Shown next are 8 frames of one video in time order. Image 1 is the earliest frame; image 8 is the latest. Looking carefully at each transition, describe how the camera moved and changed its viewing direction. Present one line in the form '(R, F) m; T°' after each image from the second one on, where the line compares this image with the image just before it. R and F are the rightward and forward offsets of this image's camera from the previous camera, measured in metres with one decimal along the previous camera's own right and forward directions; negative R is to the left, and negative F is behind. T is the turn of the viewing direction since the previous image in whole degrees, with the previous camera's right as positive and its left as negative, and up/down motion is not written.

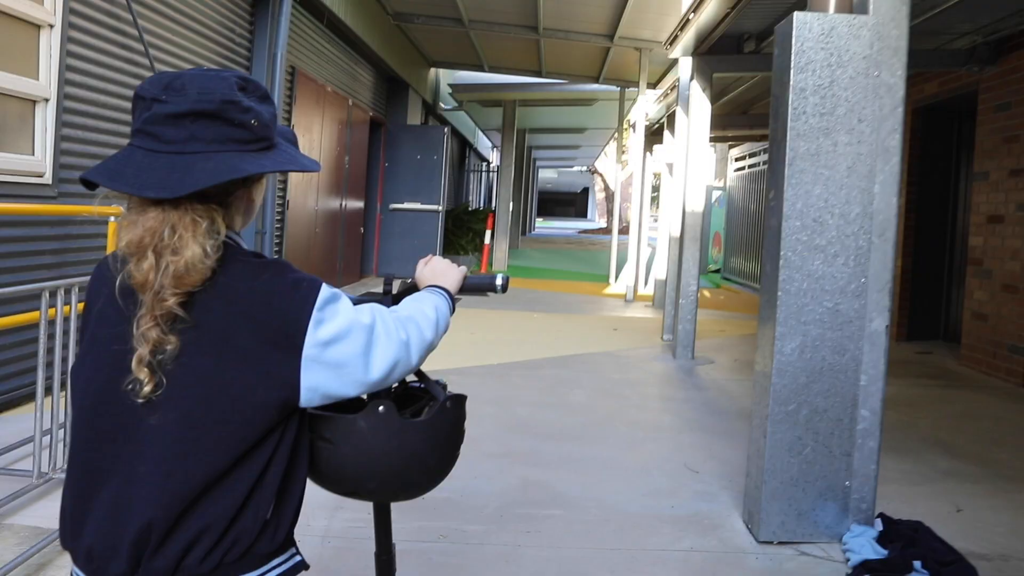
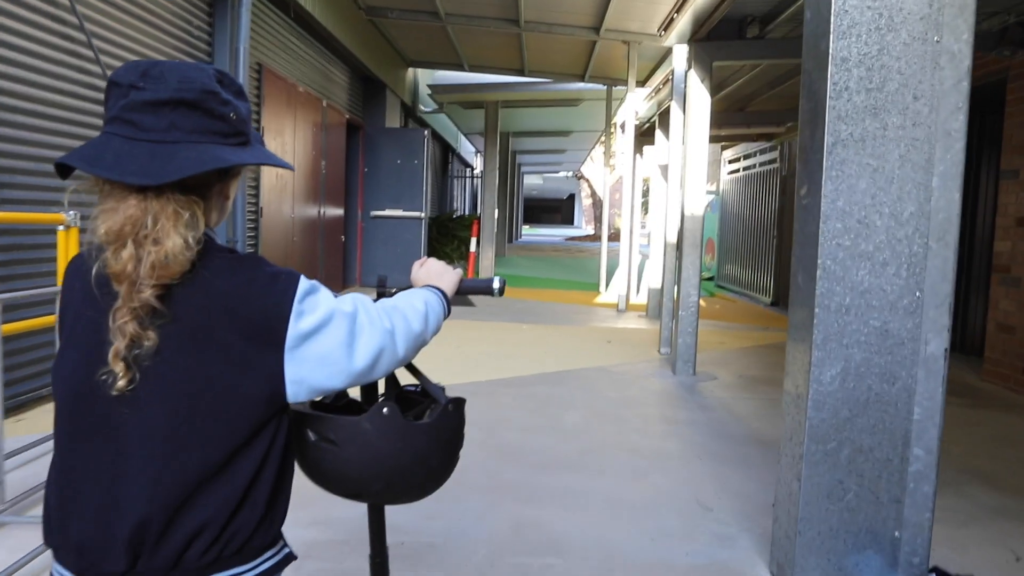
(0.0, +0.5) m; +1°
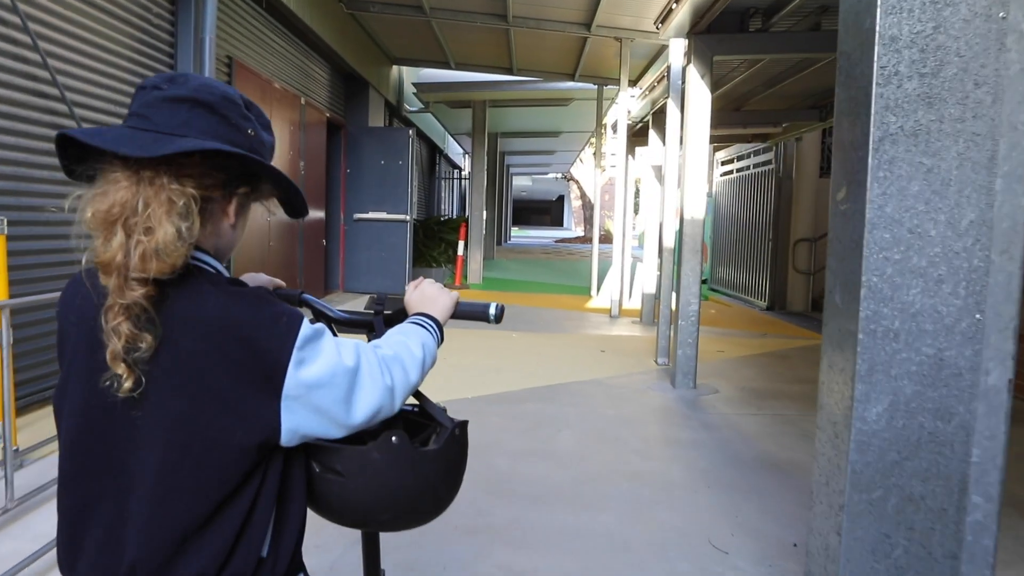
(0.0, +0.3) m; 0°
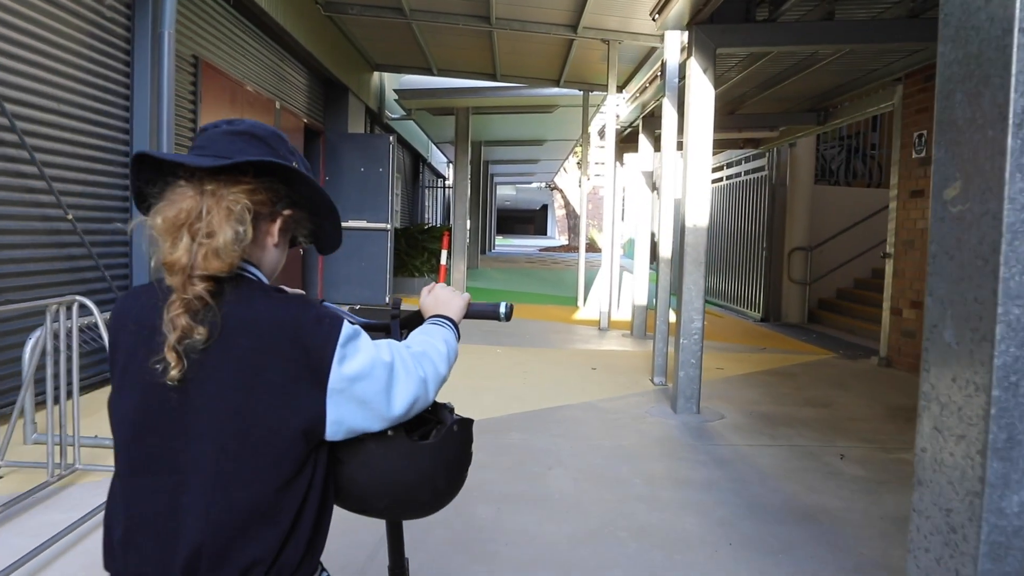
(0.0, +0.6) m; +1°
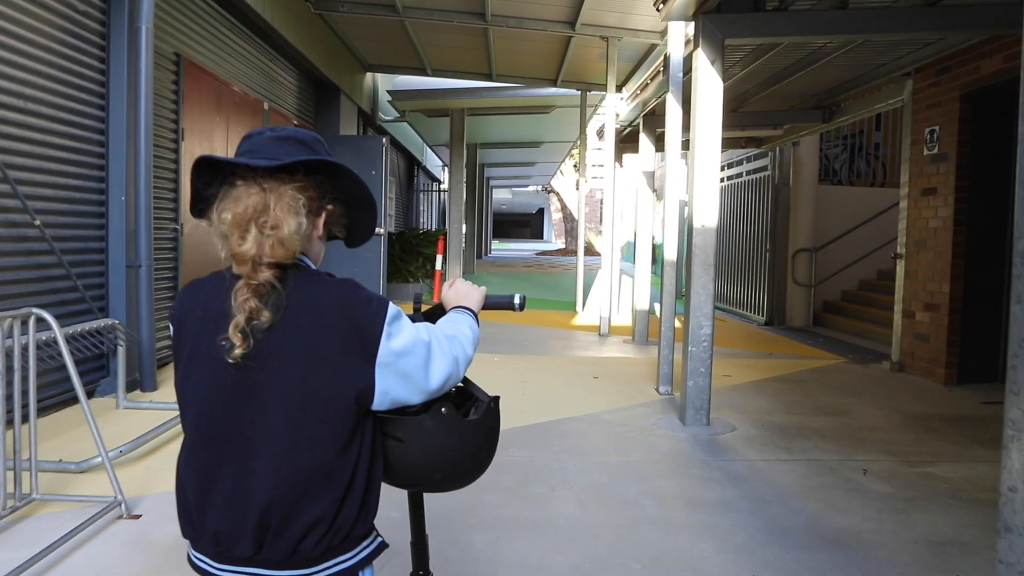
(0.0, +0.3) m; 0°
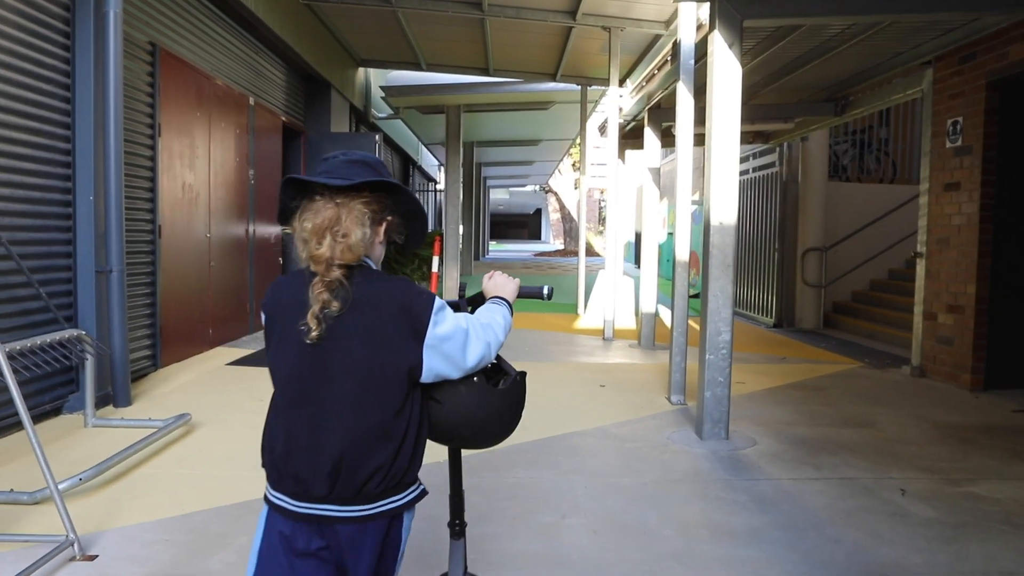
(0.0, +0.4) m; 0°
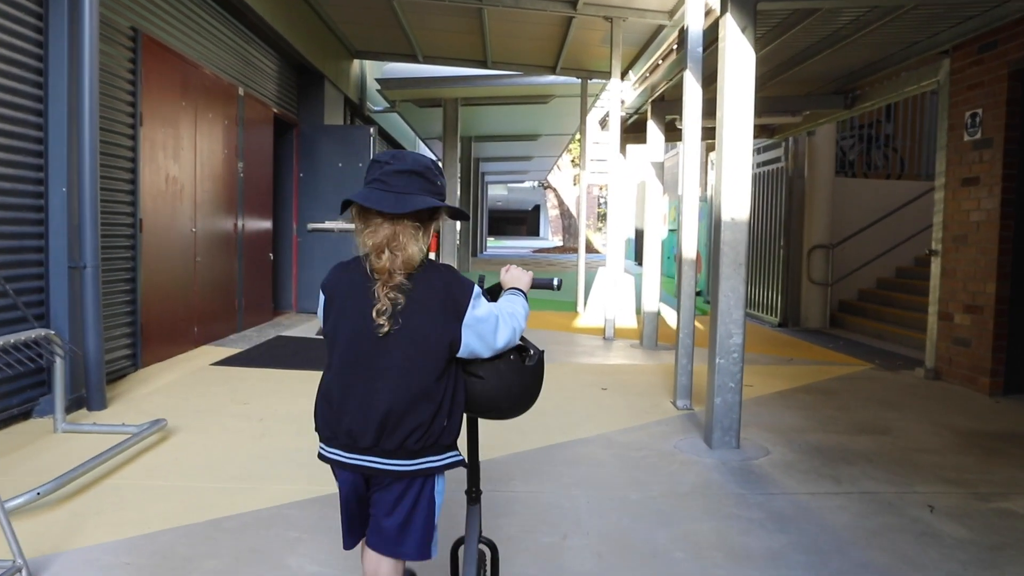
(0.0, +0.3) m; 0°
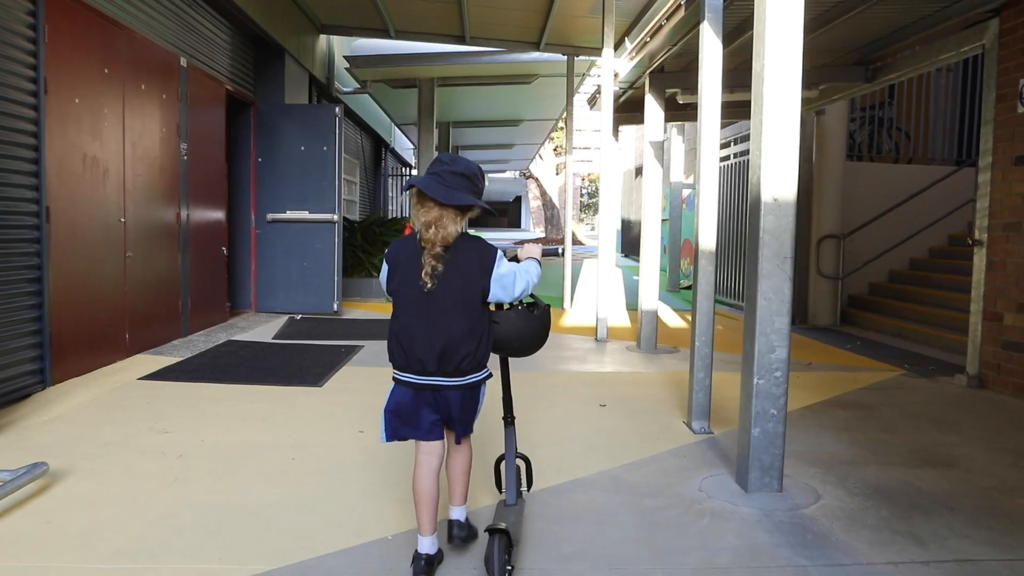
(0.0, +0.9) m; +1°
